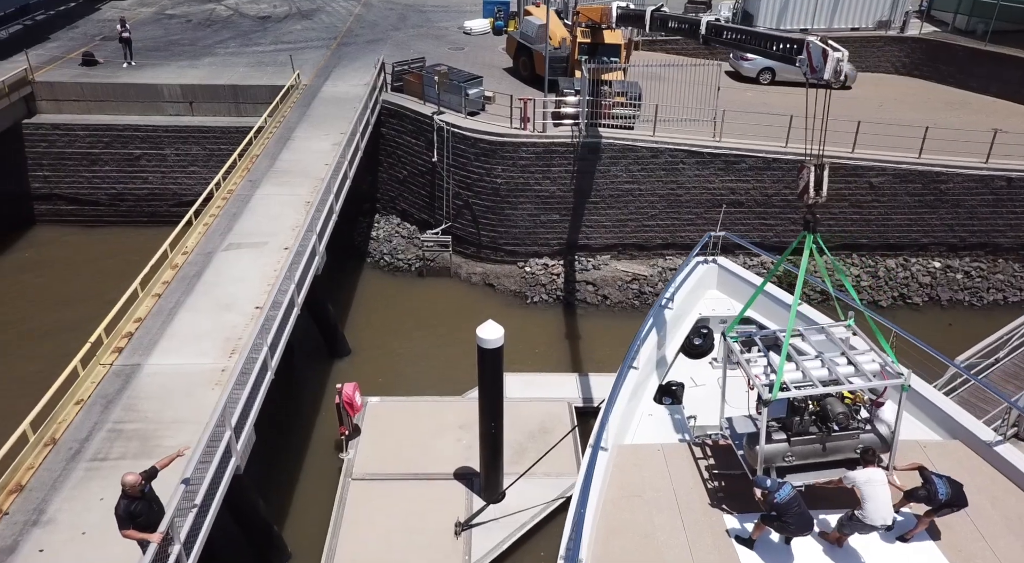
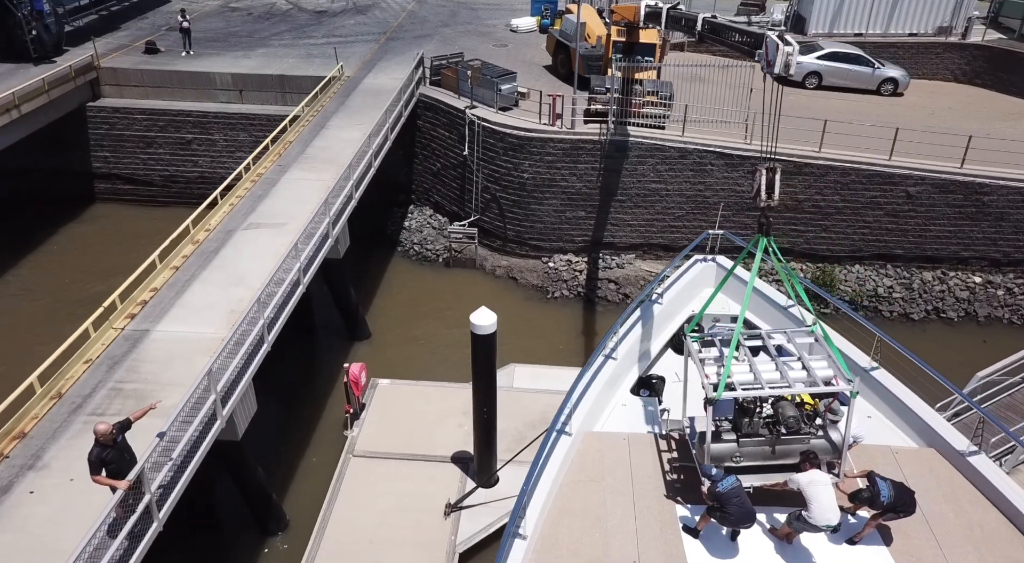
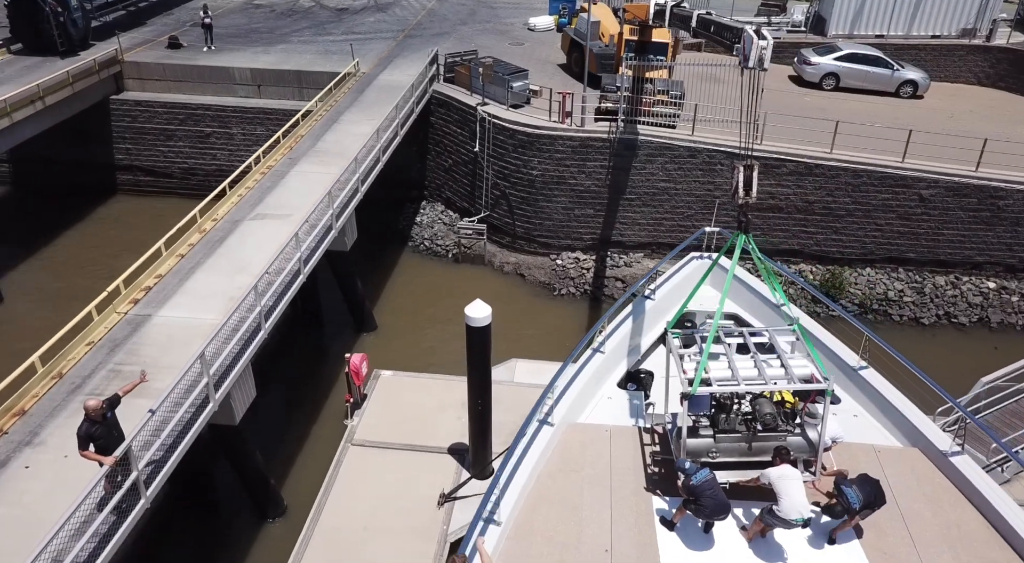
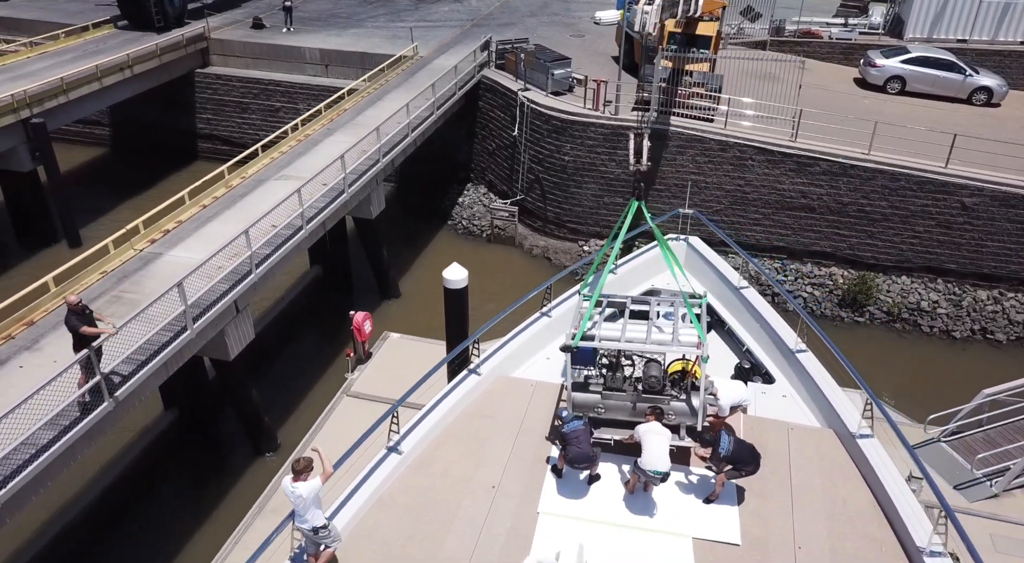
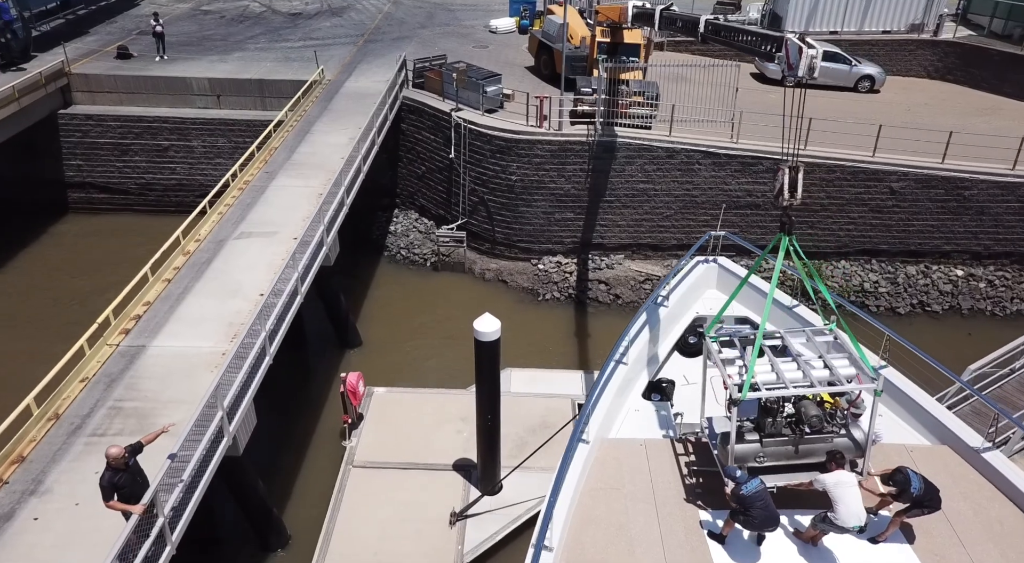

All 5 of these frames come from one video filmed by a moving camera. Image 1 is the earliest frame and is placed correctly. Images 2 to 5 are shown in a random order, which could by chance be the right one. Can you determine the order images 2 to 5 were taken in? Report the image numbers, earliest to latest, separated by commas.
5, 2, 3, 4
